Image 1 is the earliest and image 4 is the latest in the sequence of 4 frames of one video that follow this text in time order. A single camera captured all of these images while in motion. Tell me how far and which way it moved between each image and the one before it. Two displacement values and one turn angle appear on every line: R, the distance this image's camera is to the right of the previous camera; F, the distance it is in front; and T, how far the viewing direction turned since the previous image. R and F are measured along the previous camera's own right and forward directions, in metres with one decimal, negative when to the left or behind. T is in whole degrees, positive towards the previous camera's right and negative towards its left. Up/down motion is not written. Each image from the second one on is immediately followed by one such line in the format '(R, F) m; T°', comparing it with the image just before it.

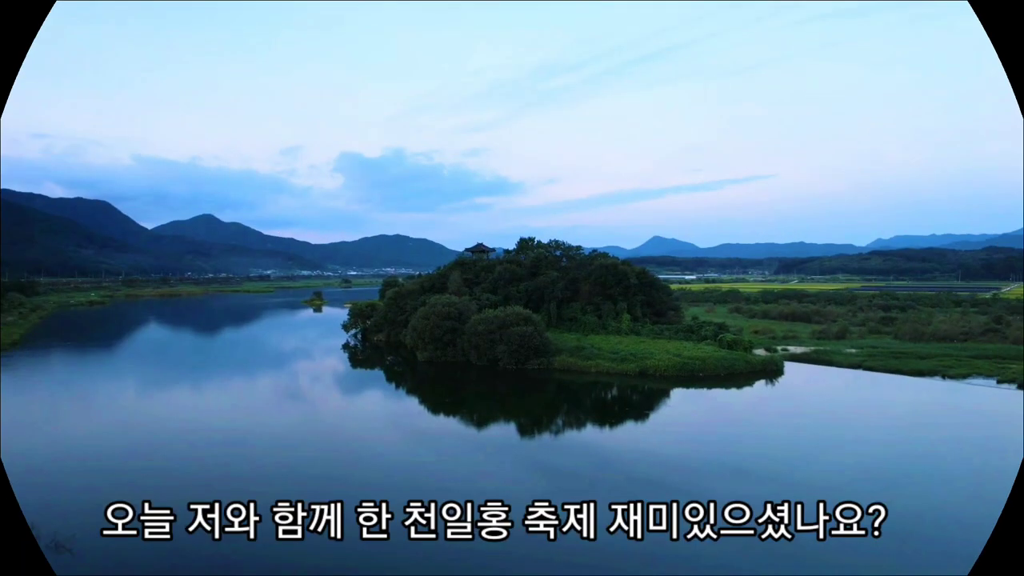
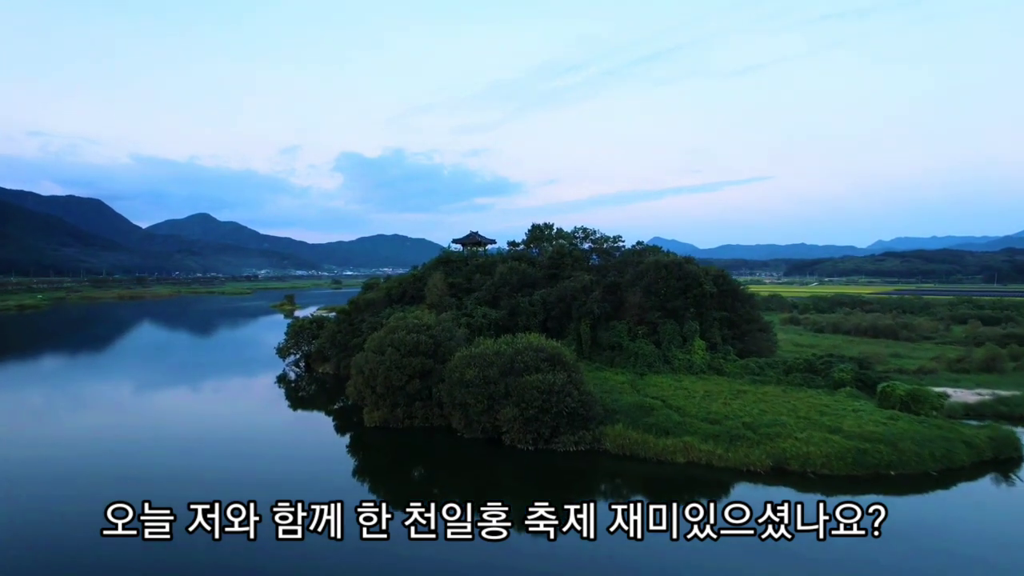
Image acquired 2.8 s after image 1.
(-0.1, +2.2) m; 0°
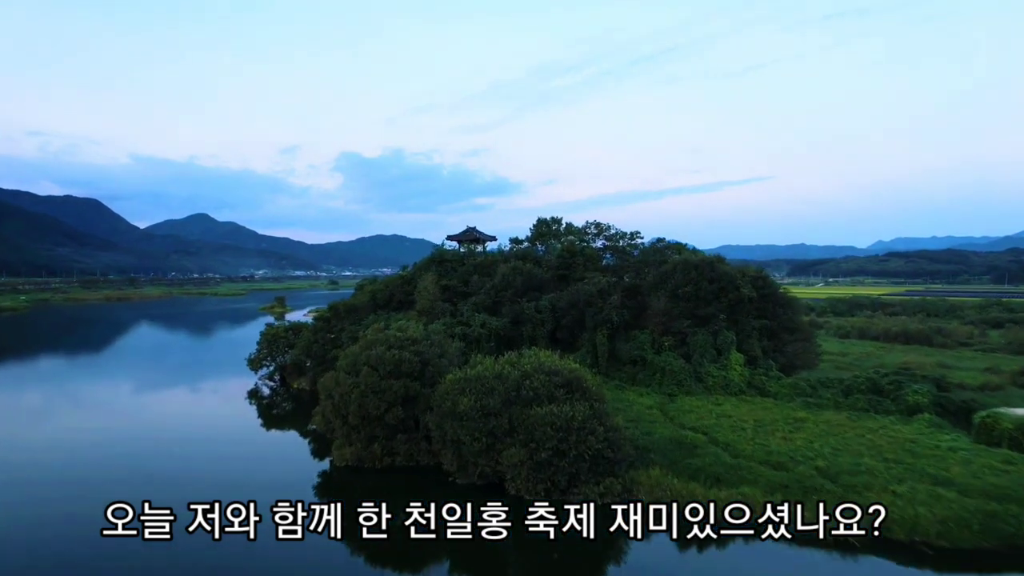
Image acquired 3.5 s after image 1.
(0.0, +0.6) m; 0°
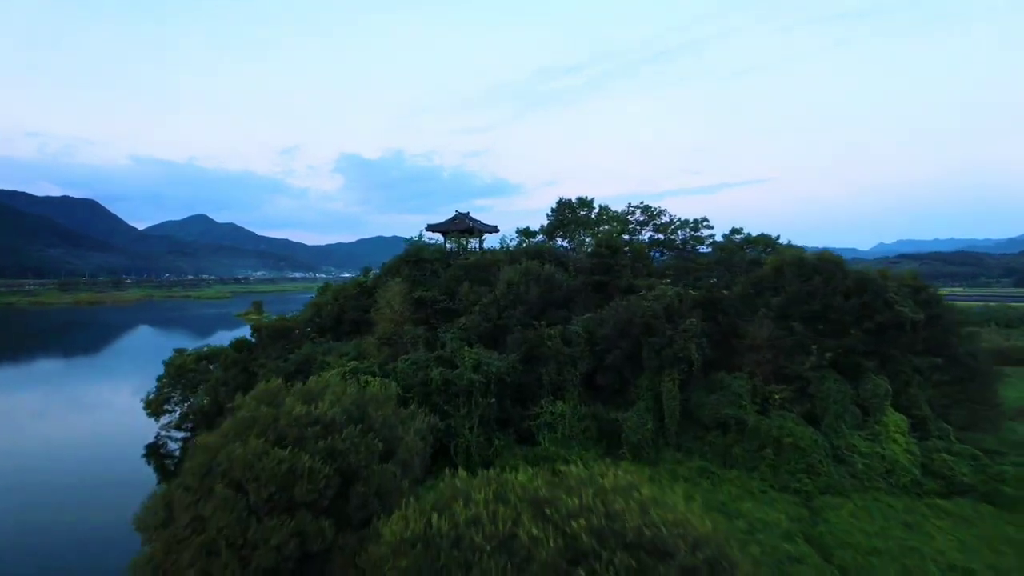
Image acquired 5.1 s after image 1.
(0.0, +1.3) m; 0°
